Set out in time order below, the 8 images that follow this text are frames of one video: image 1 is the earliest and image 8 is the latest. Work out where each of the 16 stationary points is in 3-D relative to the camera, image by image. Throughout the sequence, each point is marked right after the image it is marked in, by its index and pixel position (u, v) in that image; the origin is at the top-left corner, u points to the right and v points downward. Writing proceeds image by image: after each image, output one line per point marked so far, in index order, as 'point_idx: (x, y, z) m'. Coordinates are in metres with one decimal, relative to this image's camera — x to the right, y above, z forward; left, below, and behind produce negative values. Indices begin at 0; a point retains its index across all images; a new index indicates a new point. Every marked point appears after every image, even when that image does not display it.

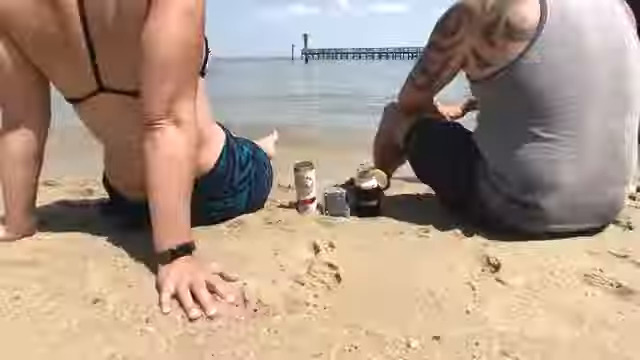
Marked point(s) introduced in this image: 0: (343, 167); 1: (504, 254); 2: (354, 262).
0: (+0.2, +0.1, +3.5) m
1: (+0.6, -0.2, +1.3) m
2: (+0.1, -0.3, +1.2) m
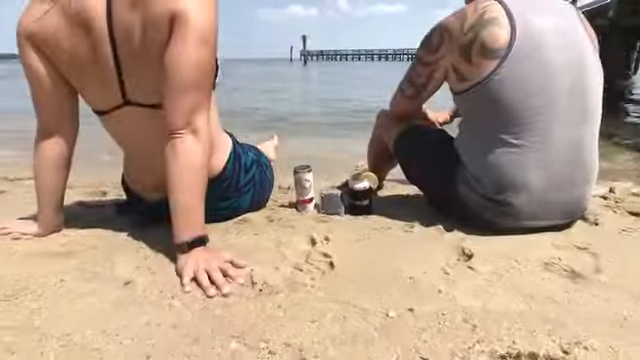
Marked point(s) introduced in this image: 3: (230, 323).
0: (+0.2, +0.1, +3.7) m
1: (+0.6, -0.3, +1.5) m
2: (+0.1, -0.3, +1.4) m
3: (-0.3, -0.3, +1.1) m
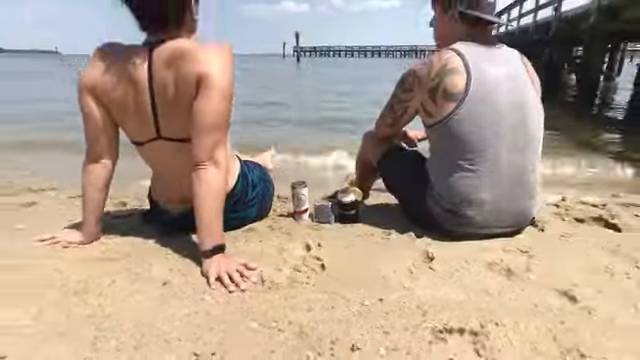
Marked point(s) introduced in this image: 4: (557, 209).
0: (+0.1, 0.0, +4.1) m
1: (+0.6, -0.3, +1.9) m
2: (+0.1, -0.3, +1.8) m
3: (-0.3, -0.4, +1.4) m
4: (+1.7, -0.2, +2.7) m
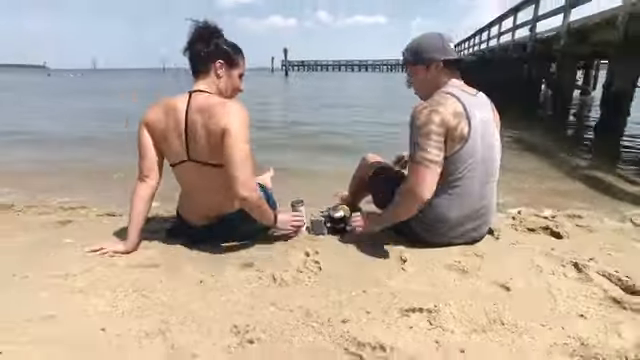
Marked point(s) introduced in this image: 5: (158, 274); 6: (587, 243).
0: (+0.1, -0.2, +4.6) m
1: (+0.5, -0.5, +2.4) m
2: (+0.1, -0.5, +2.3) m
3: (-0.3, -0.6, +1.9) m
4: (+1.6, -0.3, +3.3) m
5: (-0.9, -0.5, +2.1) m
6: (+1.9, -0.4, +2.8) m
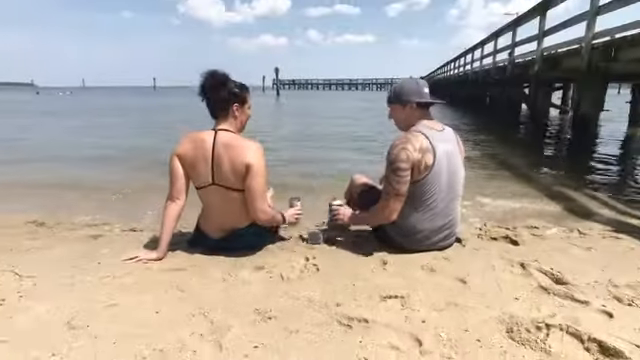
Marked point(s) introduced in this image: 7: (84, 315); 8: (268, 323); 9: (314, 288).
0: (0.0, -0.4, +5.2) m
1: (+0.5, -0.6, +3.0) m
2: (0.0, -0.6, +2.9) m
3: (-0.3, -0.7, +2.5) m
4: (+1.6, -0.5, +3.9) m
5: (-0.9, -0.6, +2.6) m
6: (+1.9, -0.6, +3.4) m
7: (-1.2, -0.7, +2.0) m
8: (-0.3, -0.7, +2.0) m
9: (0.0, -0.7, +2.4) m
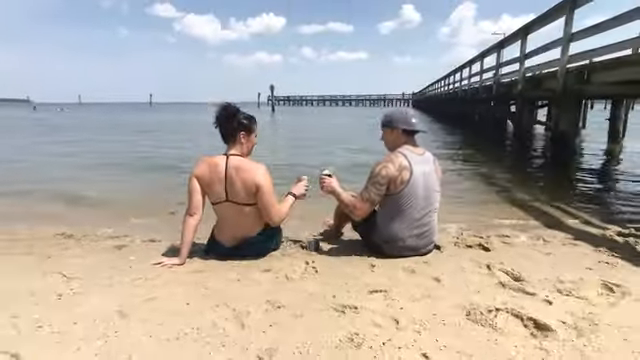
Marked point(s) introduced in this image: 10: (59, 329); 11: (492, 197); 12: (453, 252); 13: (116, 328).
0: (-0.1, -0.6, +5.7) m
1: (+0.5, -0.7, +3.5) m
2: (0.0, -0.7, +3.4) m
3: (-0.3, -0.8, +3.0) m
4: (+1.5, -0.7, +4.4) m
5: (-0.9, -0.8, +3.2) m
6: (+1.9, -0.7, +4.0) m
7: (-1.2, -0.8, +2.6) m
8: (-0.3, -0.8, +2.5) m
9: (0.0, -0.8, +3.0) m
10: (-1.5, -0.8, +2.2) m
11: (+3.4, -0.3, +7.8) m
12: (+1.3, -0.7, +3.9) m
13: (-1.2, -0.8, +2.2) m
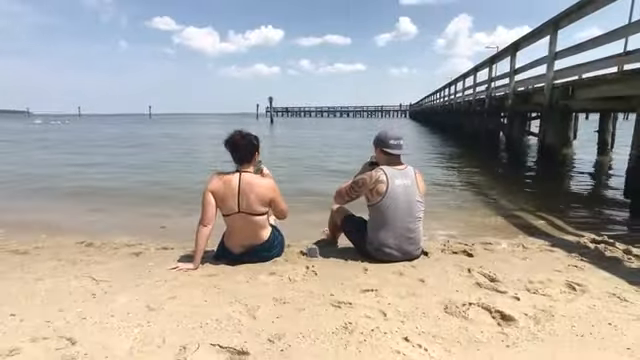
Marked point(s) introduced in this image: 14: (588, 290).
0: (-0.1, -0.8, +6.1) m
1: (+0.5, -0.9, +3.9) m
2: (0.0, -0.9, +3.8) m
3: (-0.3, -0.9, +3.4) m
4: (+1.5, -0.8, +4.9) m
5: (-0.9, -0.9, +3.6) m
6: (+1.8, -0.9, +4.4) m
7: (-1.2, -0.9, +3.0) m
8: (-0.3, -0.9, +2.9) m
9: (-0.1, -0.9, +3.4) m
10: (-1.5, -0.9, +2.6) m
11: (+3.4, -0.6, +8.2) m
12: (+1.3, -0.9, +4.4) m
13: (-1.2, -0.9, +2.7) m
14: (+2.3, -0.9, +3.3) m
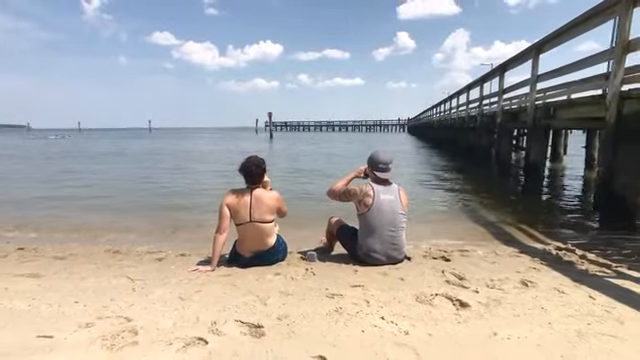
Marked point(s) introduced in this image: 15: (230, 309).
0: (-0.1, -1.1, +6.8) m
1: (+0.5, -1.0, +4.6) m
2: (0.0, -1.1, +4.5) m
3: (-0.3, -1.1, +4.2) m
4: (+1.5, -1.0, +5.6) m
5: (-0.9, -1.1, +4.3) m
6: (+1.8, -1.1, +5.1) m
7: (-1.3, -1.1, +3.7) m
8: (-0.3, -1.1, +3.6) m
9: (-0.1, -1.1, +4.1) m
10: (-1.5, -1.1, +3.3) m
11: (+3.3, -0.9, +9.0) m
12: (+1.3, -1.1, +5.1) m
13: (-1.2, -1.1, +3.4) m
14: (+2.2, -1.1, +4.0) m
15: (-0.7, -1.1, +3.3) m
